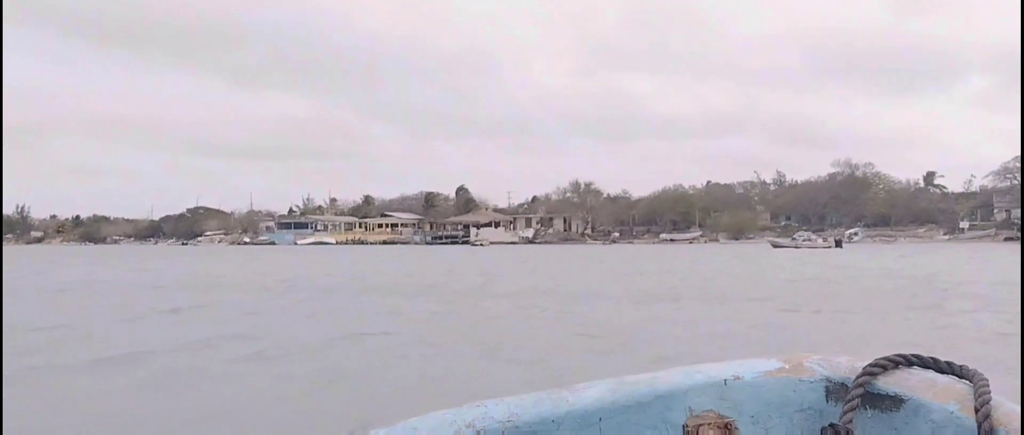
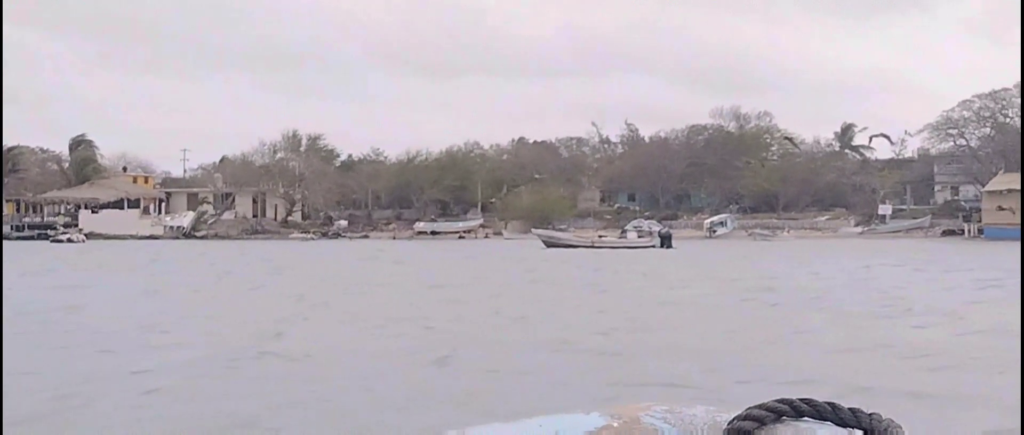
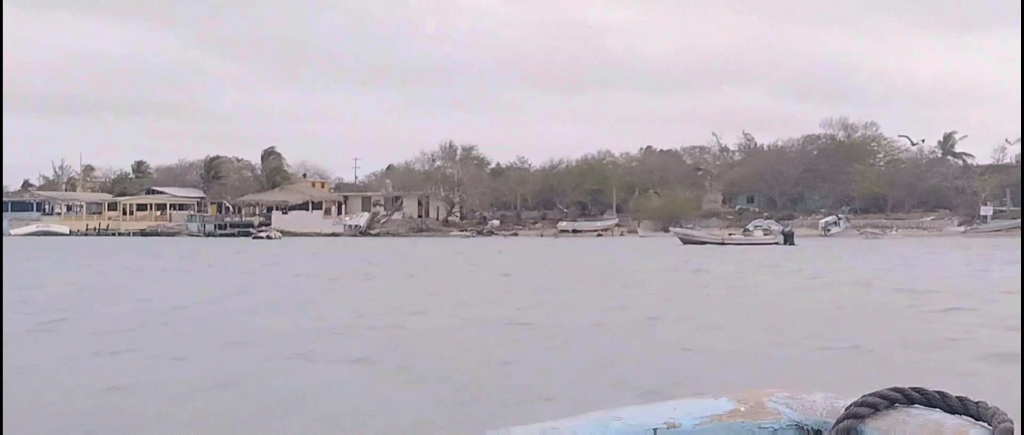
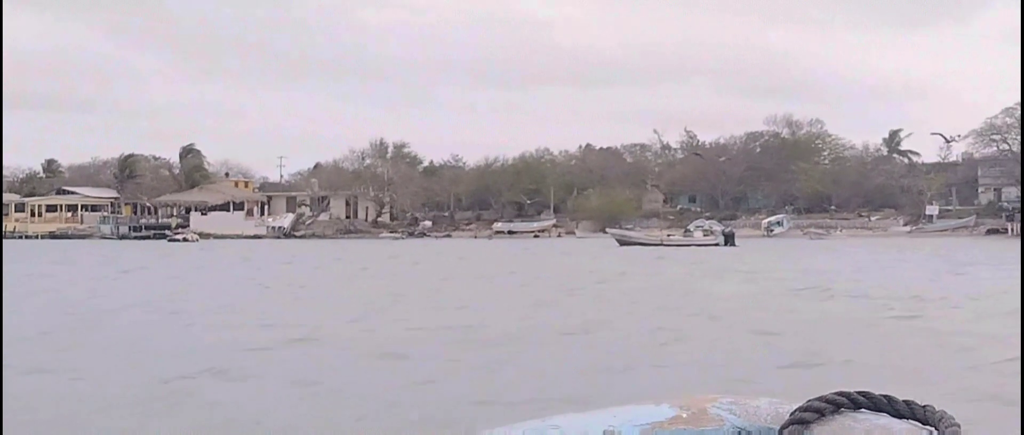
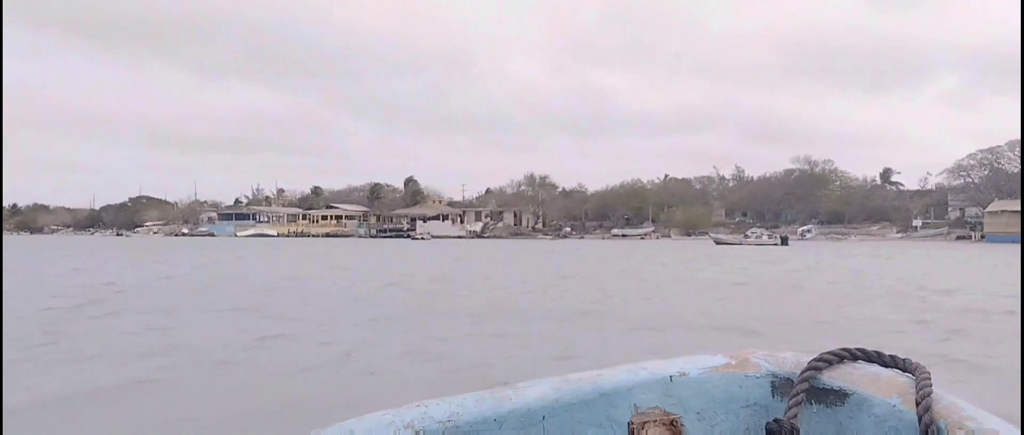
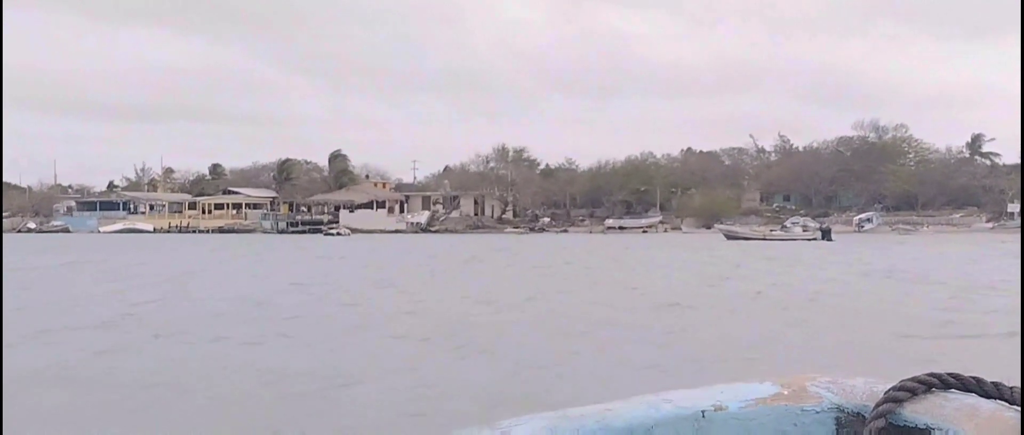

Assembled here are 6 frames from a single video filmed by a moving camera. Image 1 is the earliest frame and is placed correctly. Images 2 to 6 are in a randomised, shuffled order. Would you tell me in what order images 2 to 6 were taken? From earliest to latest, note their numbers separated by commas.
5, 6, 3, 4, 2
